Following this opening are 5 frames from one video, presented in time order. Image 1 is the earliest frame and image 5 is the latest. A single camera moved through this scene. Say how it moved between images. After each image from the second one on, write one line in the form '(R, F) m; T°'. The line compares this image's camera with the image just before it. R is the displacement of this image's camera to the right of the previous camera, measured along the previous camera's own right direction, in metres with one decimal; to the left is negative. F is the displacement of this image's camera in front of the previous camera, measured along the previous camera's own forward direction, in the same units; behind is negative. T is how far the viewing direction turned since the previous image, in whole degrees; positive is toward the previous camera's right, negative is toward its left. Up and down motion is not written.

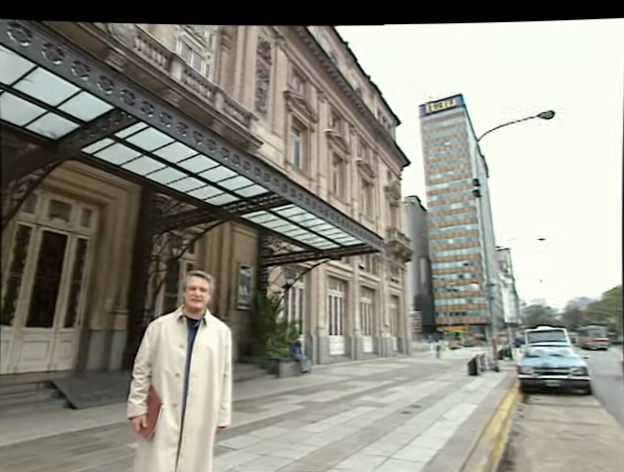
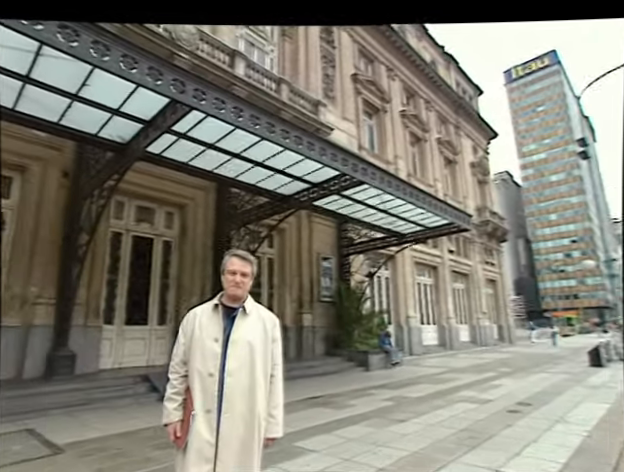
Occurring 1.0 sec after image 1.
(+0.2, +0.7) m; -14°
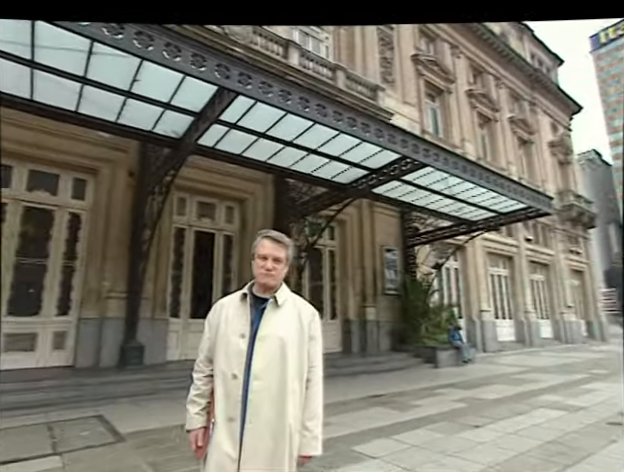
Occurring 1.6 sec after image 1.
(+0.1, +0.4) m; -10°
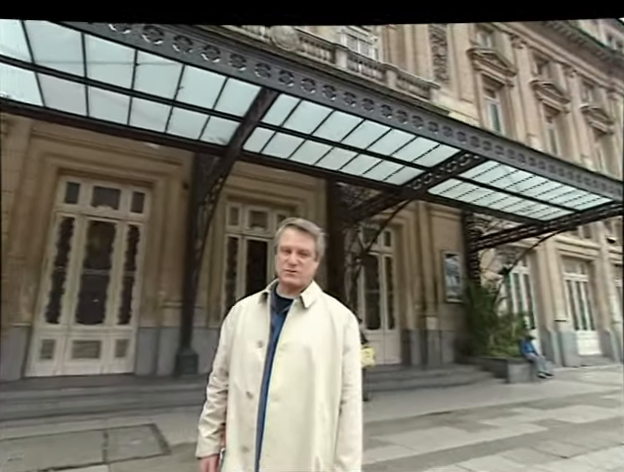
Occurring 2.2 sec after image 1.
(+0.1, +0.4) m; -9°
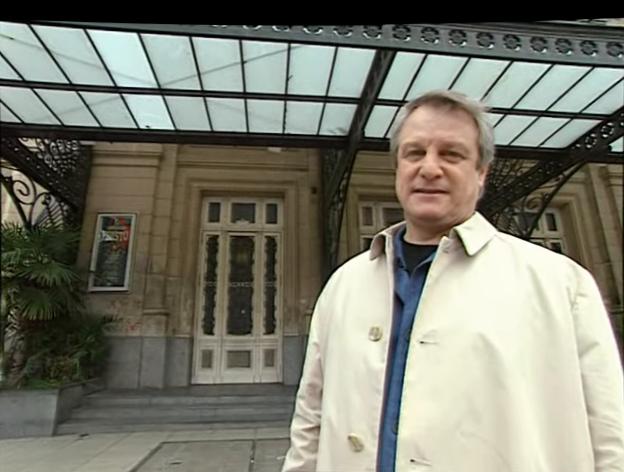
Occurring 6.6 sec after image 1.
(-0.1, +0.8) m; -22°
